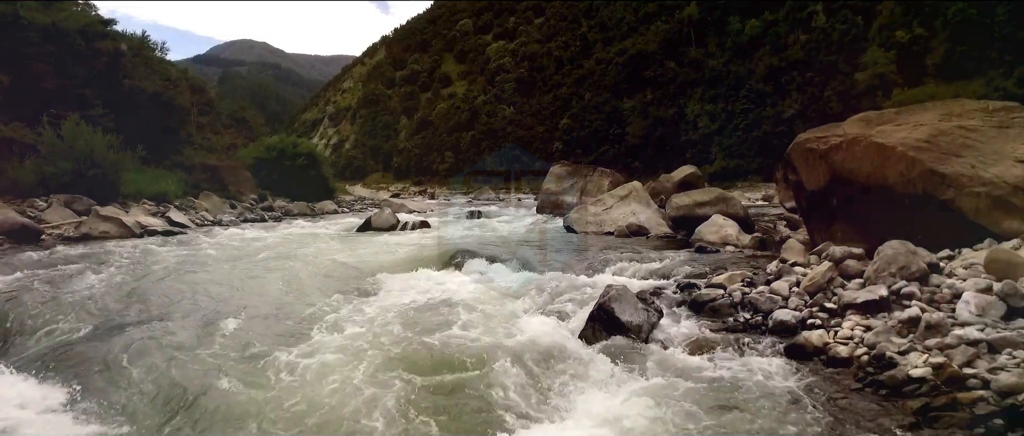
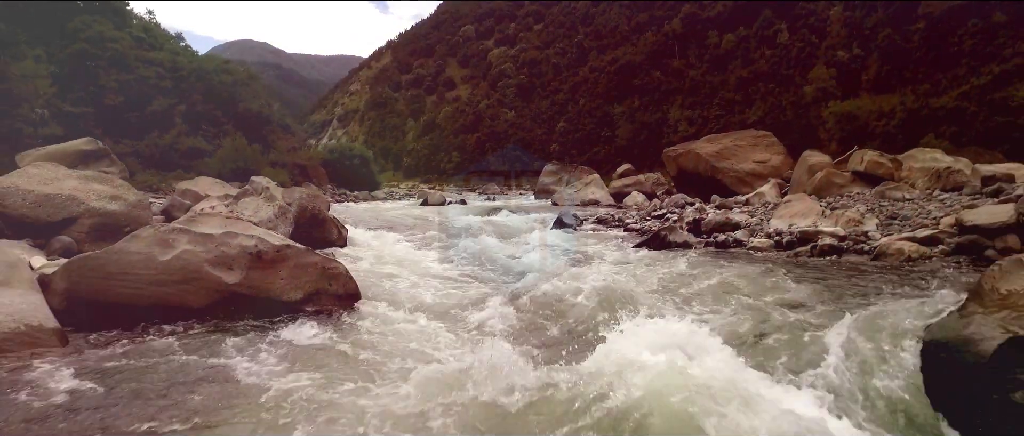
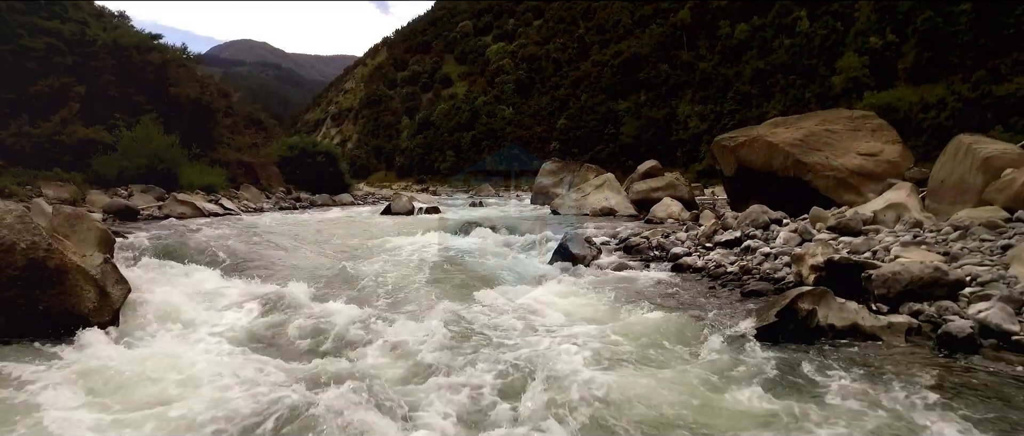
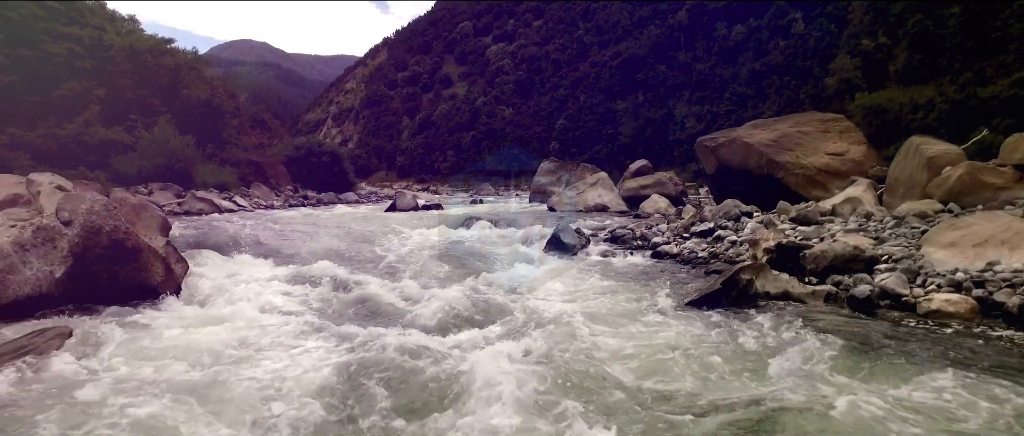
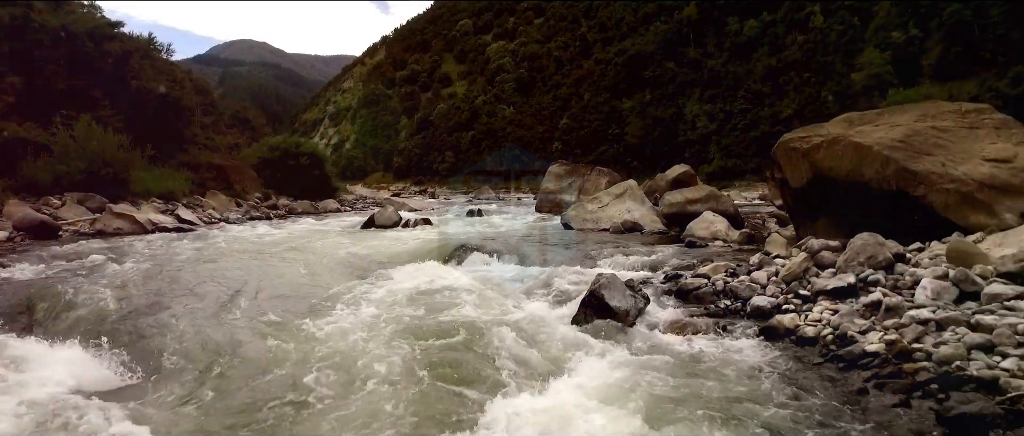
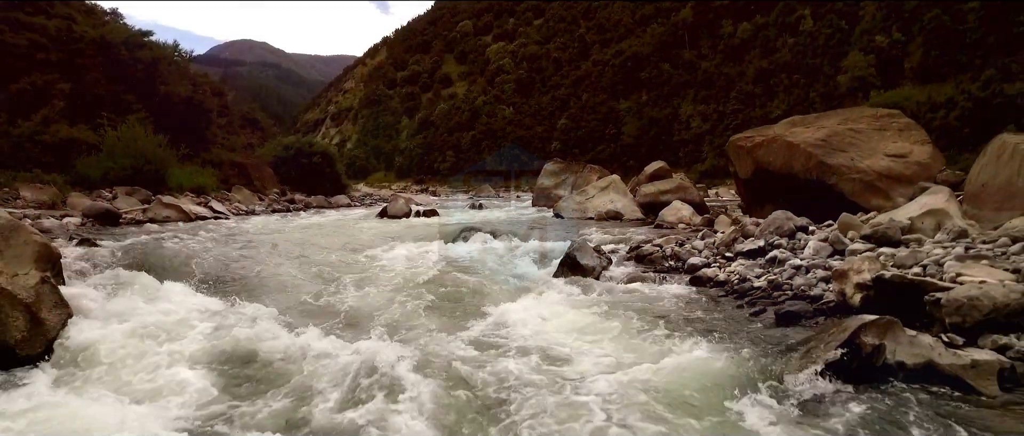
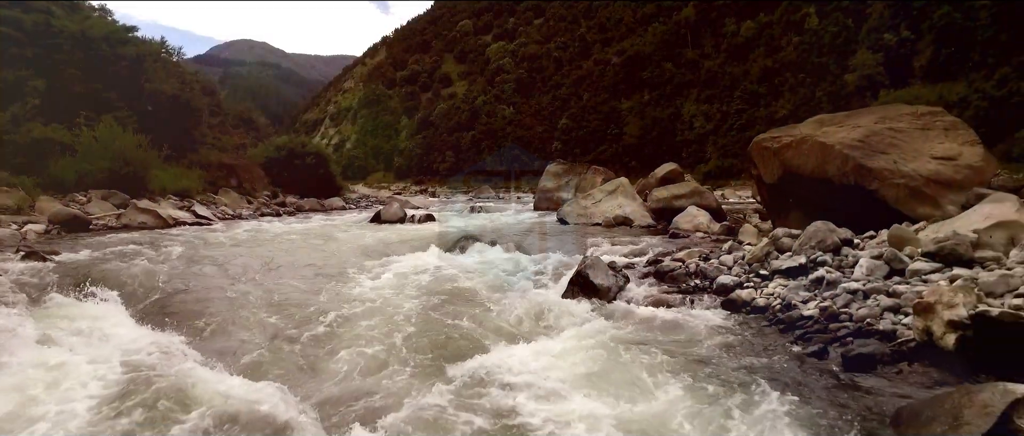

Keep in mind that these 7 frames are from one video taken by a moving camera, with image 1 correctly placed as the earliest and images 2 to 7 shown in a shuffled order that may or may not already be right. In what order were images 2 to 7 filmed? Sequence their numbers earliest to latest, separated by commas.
5, 7, 6, 3, 4, 2
